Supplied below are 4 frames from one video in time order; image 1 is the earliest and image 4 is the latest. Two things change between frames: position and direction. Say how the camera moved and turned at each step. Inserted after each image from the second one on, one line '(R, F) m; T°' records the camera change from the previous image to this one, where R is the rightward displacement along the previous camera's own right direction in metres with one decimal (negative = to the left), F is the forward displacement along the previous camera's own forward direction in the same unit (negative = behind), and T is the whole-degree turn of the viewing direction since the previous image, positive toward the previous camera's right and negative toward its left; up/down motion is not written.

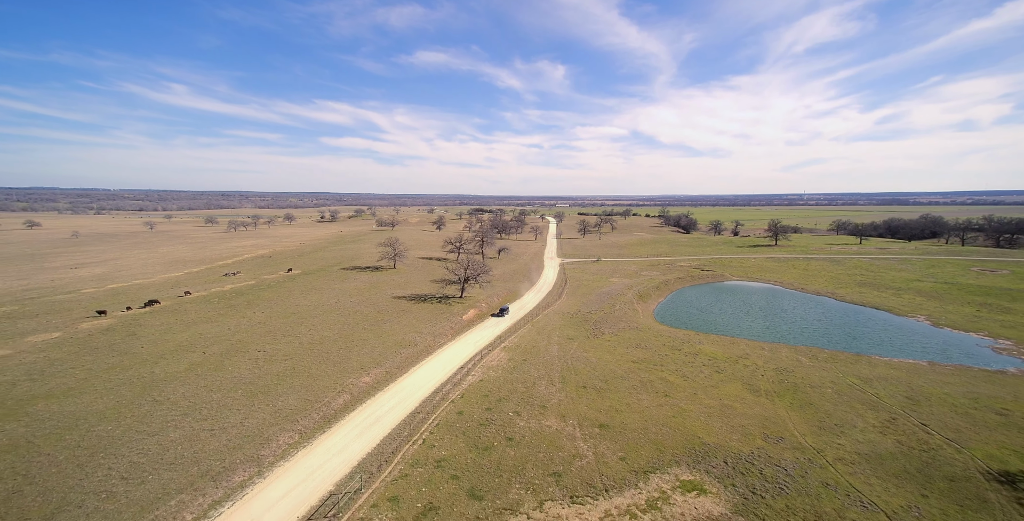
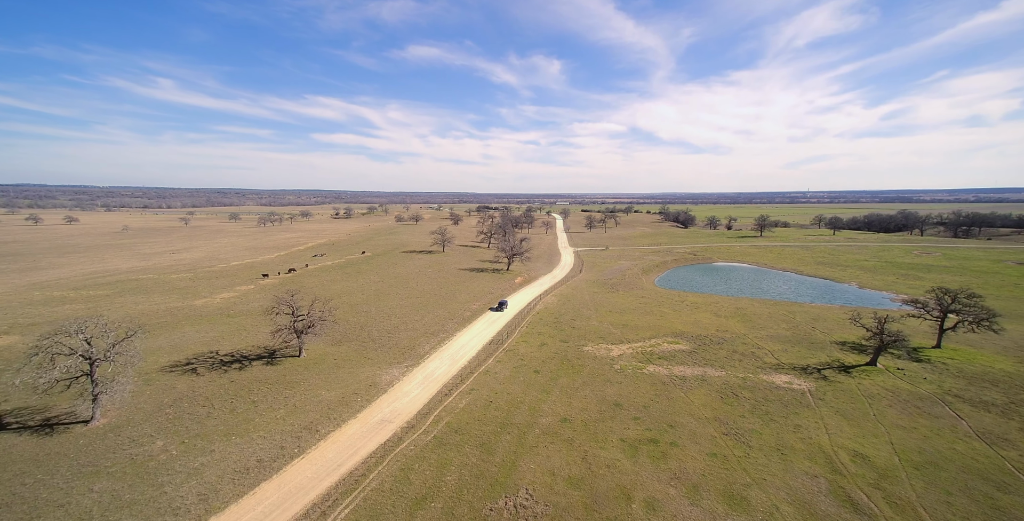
(-7.5, -23.2) m; 0°
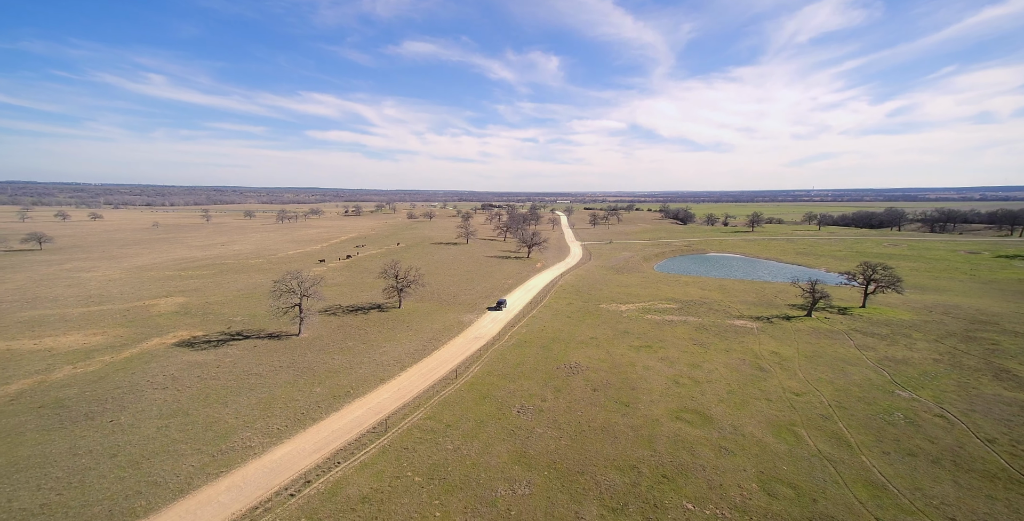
(-4.7, -16.0) m; 0°
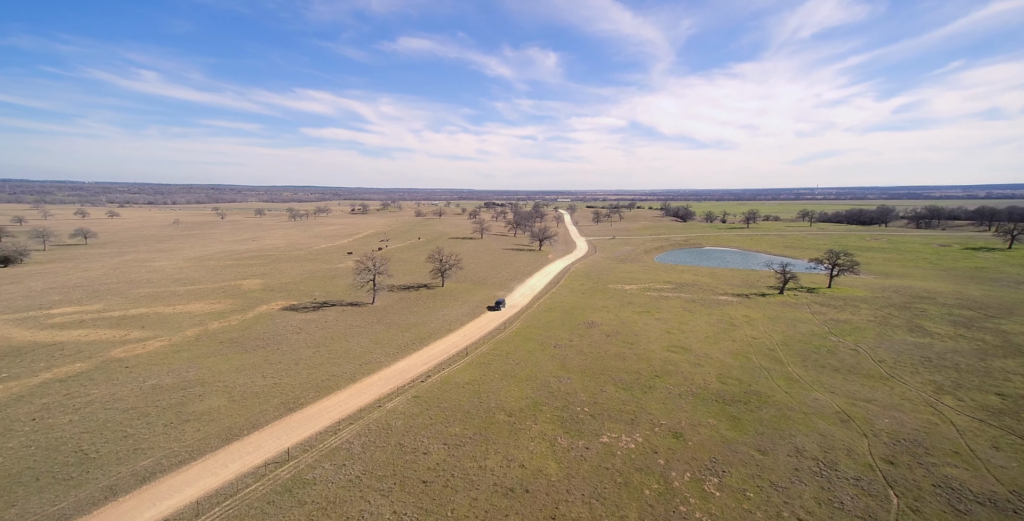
(-3.4, -11.7) m; 0°
